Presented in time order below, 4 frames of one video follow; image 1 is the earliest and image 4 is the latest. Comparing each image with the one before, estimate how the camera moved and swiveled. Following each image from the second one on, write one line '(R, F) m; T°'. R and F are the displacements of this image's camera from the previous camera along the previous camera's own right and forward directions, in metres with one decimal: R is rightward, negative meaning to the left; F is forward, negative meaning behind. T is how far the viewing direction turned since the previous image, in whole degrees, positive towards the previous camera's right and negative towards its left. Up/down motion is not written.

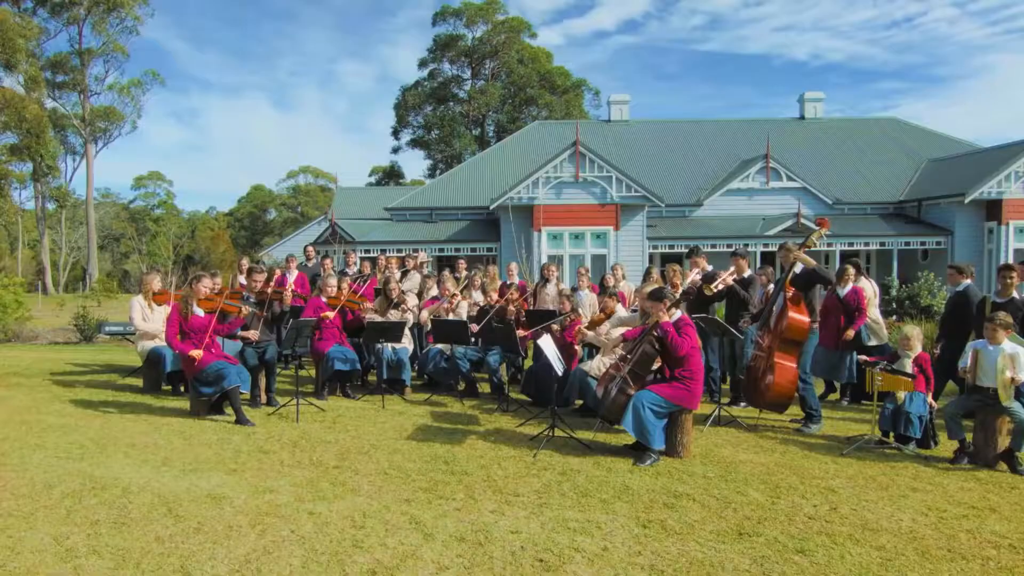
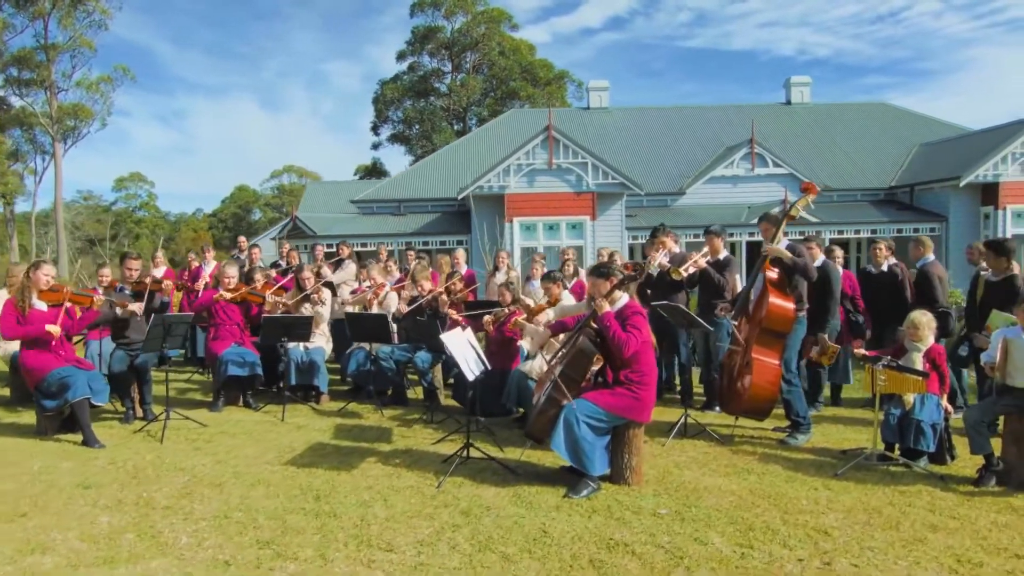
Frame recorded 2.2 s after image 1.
(+0.7, +1.6) m; +1°
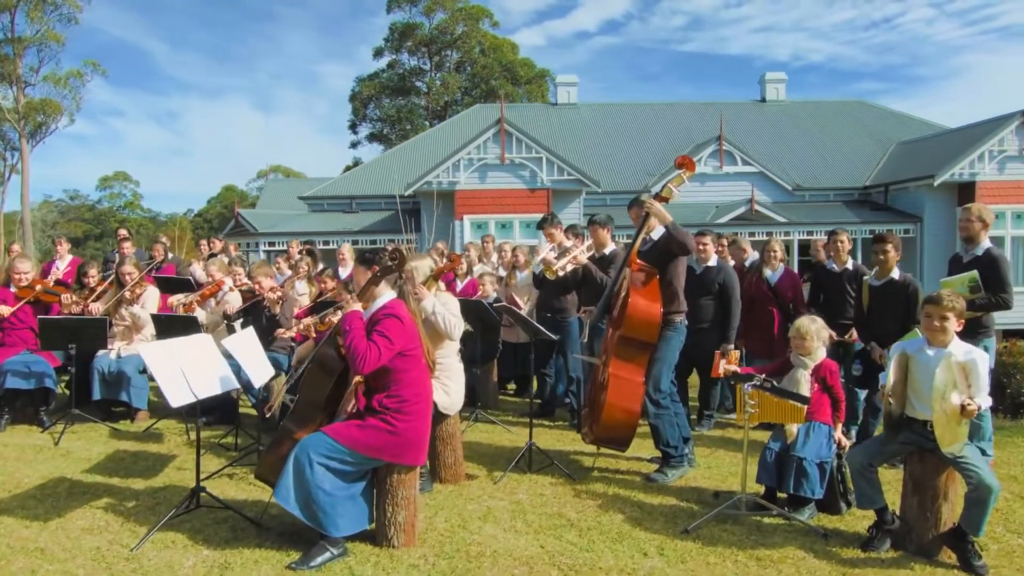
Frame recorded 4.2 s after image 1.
(+1.4, +1.3) m; 0°
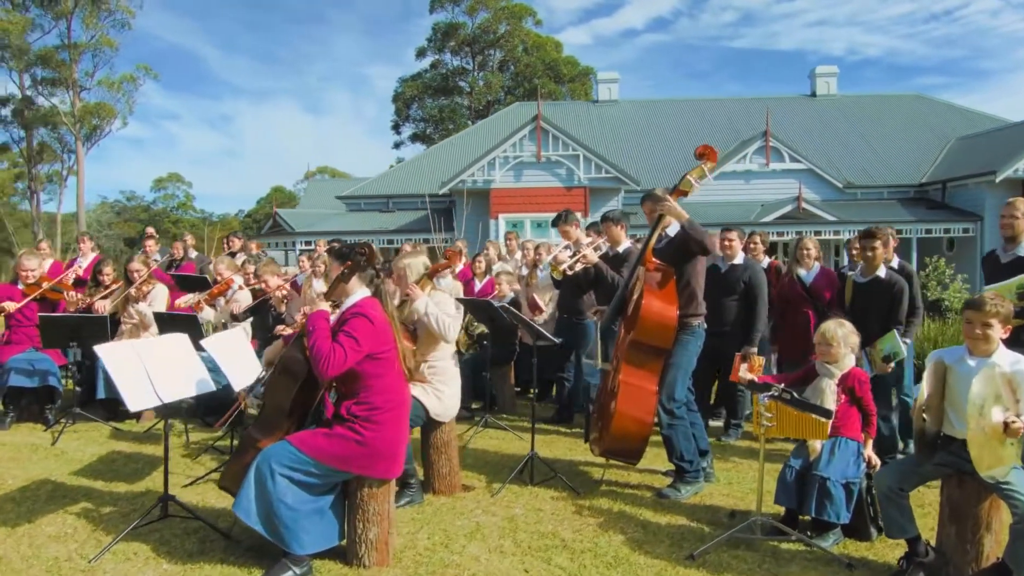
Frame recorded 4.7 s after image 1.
(+0.3, +0.4) m; -4°
